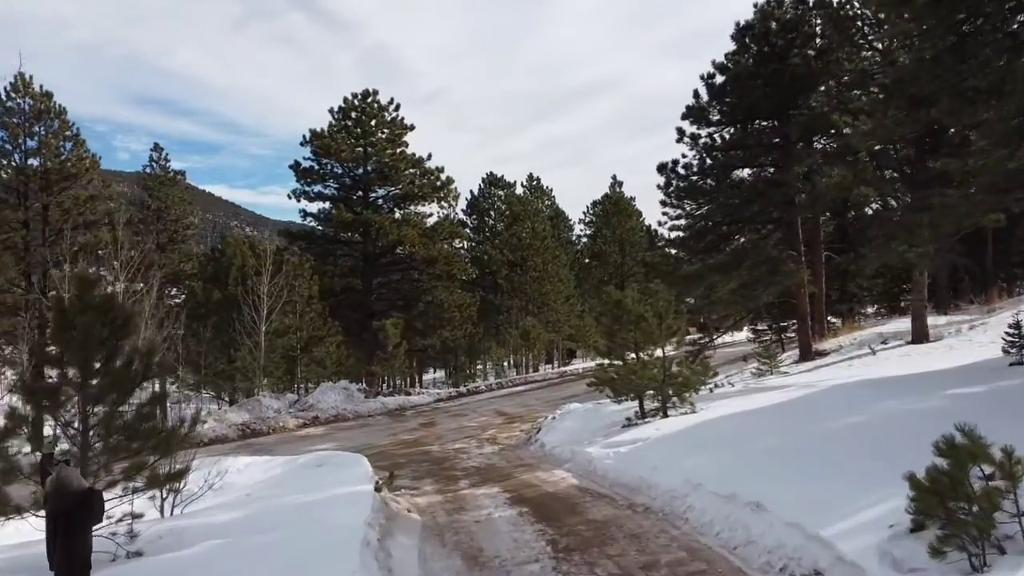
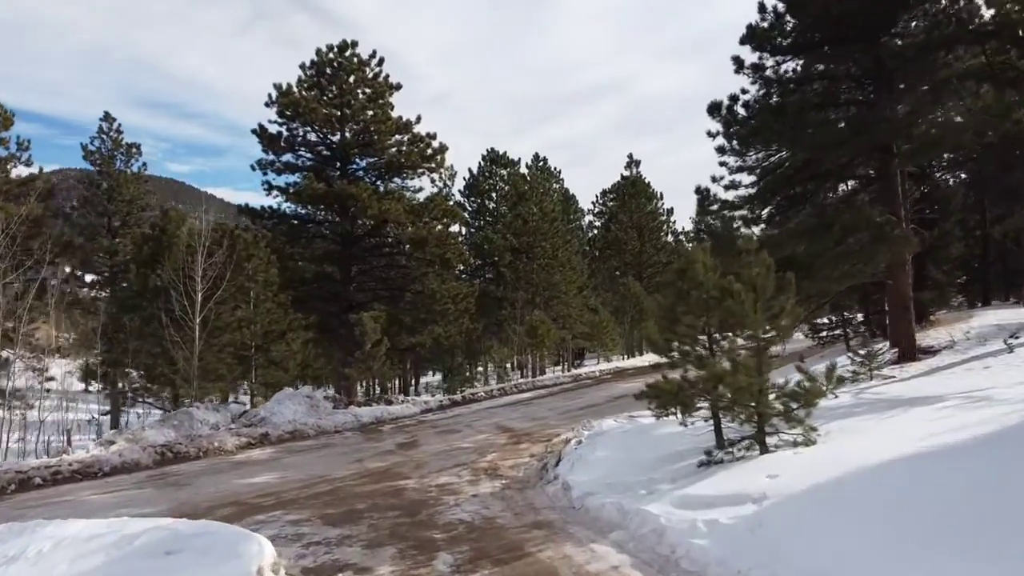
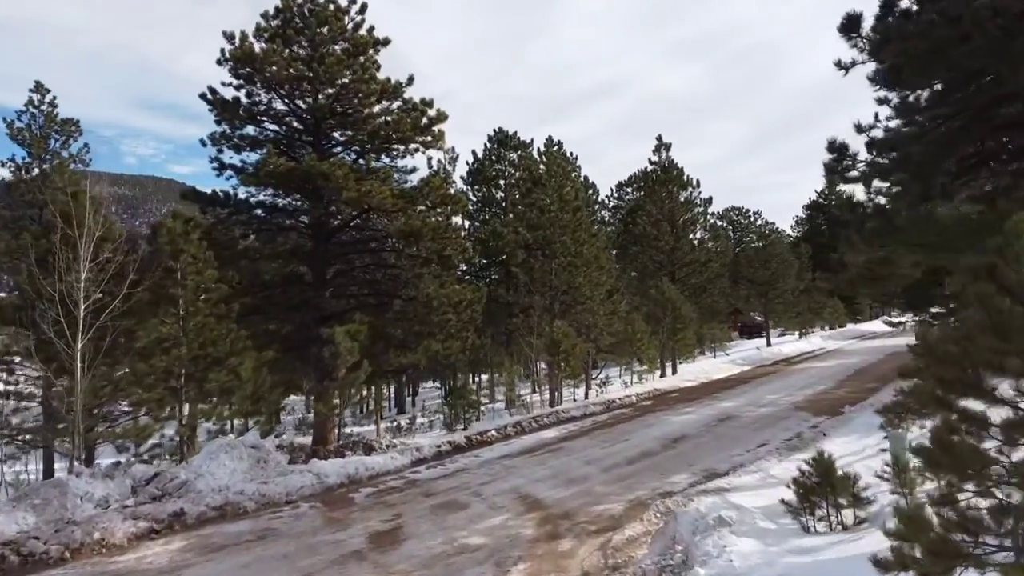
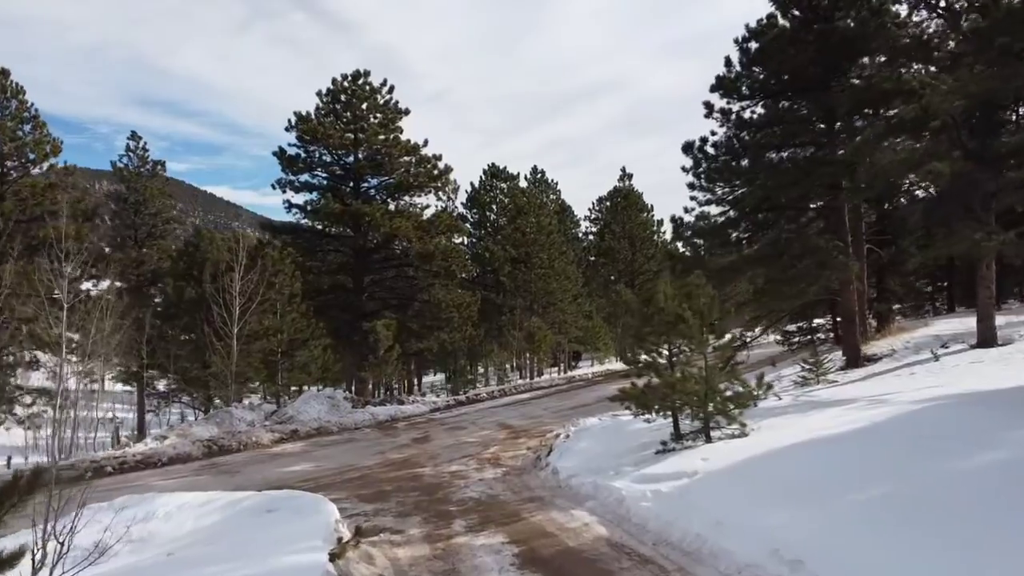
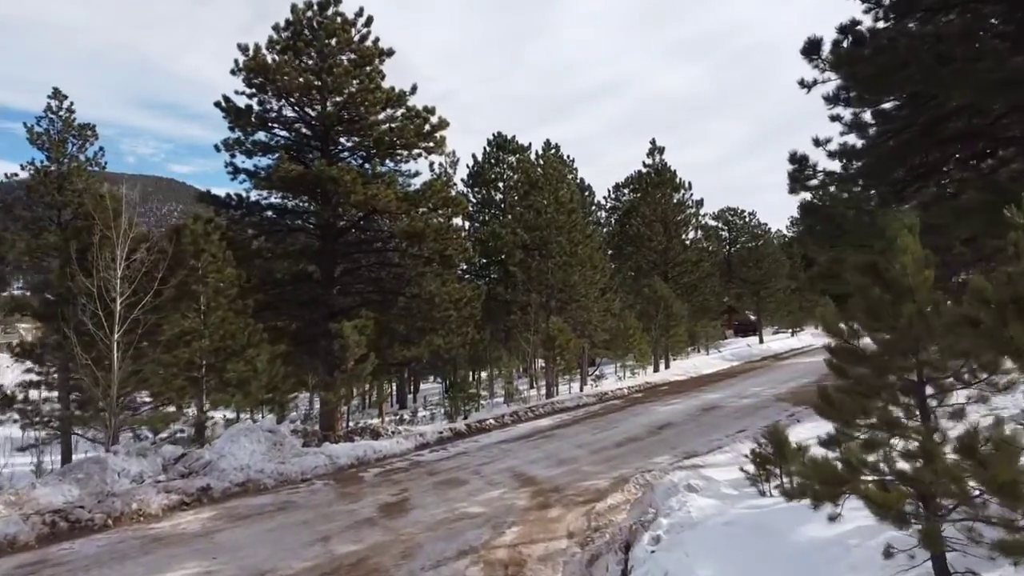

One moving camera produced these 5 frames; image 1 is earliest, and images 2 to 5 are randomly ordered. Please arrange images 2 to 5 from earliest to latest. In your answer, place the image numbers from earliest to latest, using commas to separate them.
4, 2, 5, 3
